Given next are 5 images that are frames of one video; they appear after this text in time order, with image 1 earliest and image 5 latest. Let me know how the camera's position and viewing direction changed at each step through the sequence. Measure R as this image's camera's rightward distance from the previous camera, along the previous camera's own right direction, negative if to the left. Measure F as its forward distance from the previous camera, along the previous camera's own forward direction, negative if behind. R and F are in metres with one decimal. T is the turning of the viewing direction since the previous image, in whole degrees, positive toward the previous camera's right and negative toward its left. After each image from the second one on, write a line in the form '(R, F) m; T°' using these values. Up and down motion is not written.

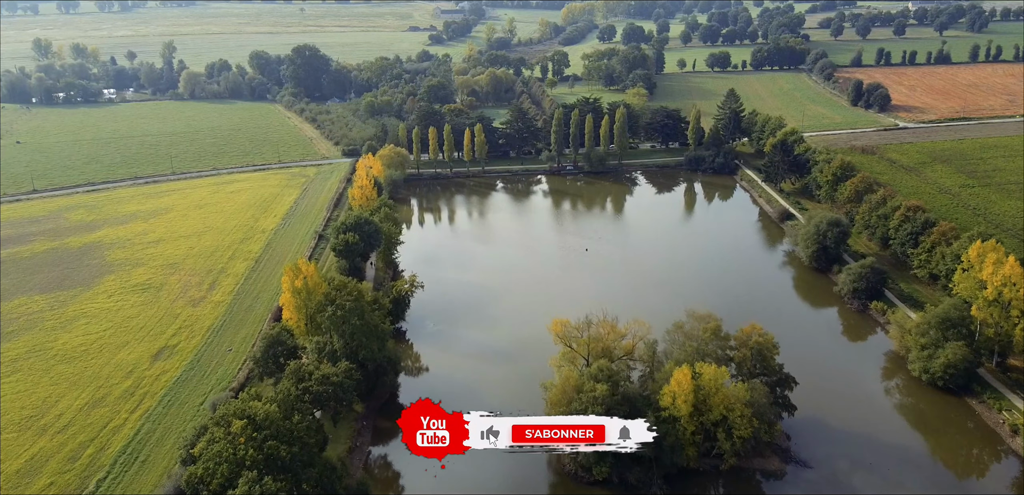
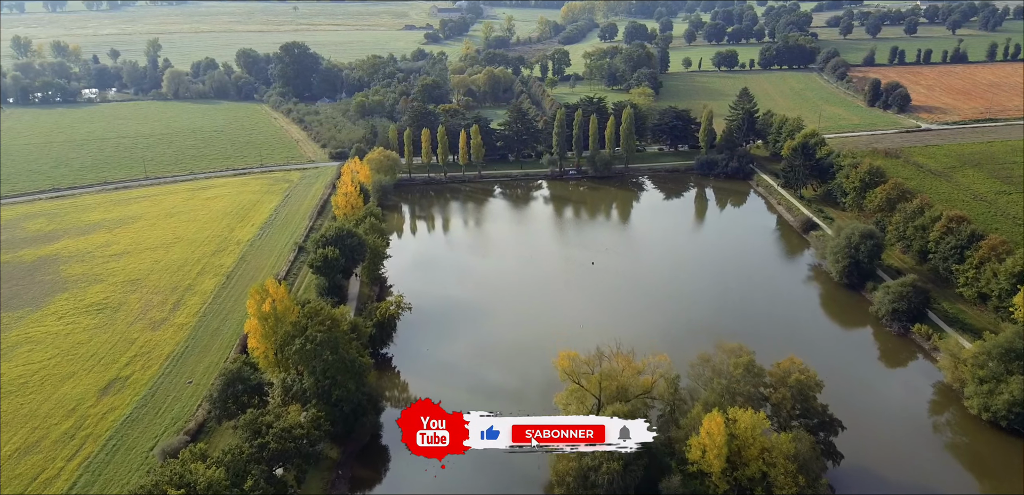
(-0.1, +4.9) m; 0°
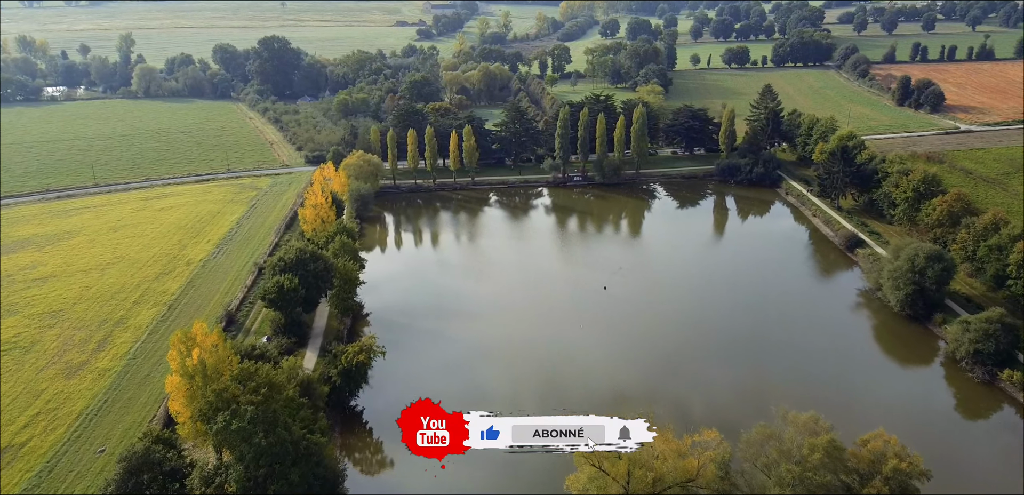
(-0.1, +7.5) m; 0°
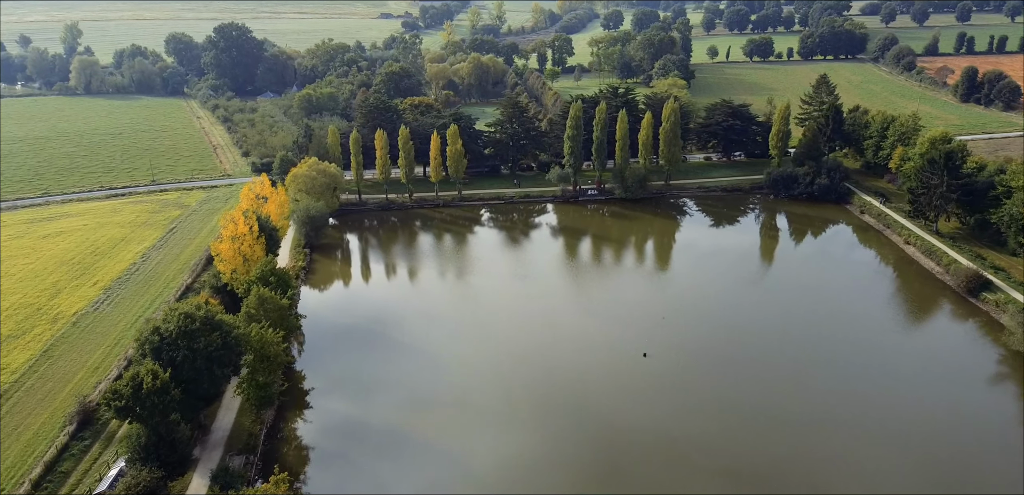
(-0.3, +12.6) m; +1°
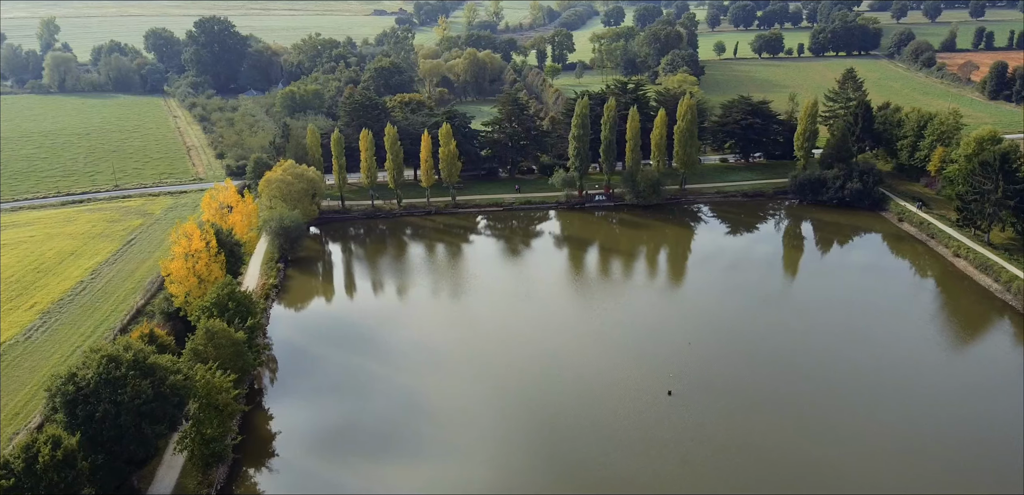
(-0.2, +4.5) m; 0°
